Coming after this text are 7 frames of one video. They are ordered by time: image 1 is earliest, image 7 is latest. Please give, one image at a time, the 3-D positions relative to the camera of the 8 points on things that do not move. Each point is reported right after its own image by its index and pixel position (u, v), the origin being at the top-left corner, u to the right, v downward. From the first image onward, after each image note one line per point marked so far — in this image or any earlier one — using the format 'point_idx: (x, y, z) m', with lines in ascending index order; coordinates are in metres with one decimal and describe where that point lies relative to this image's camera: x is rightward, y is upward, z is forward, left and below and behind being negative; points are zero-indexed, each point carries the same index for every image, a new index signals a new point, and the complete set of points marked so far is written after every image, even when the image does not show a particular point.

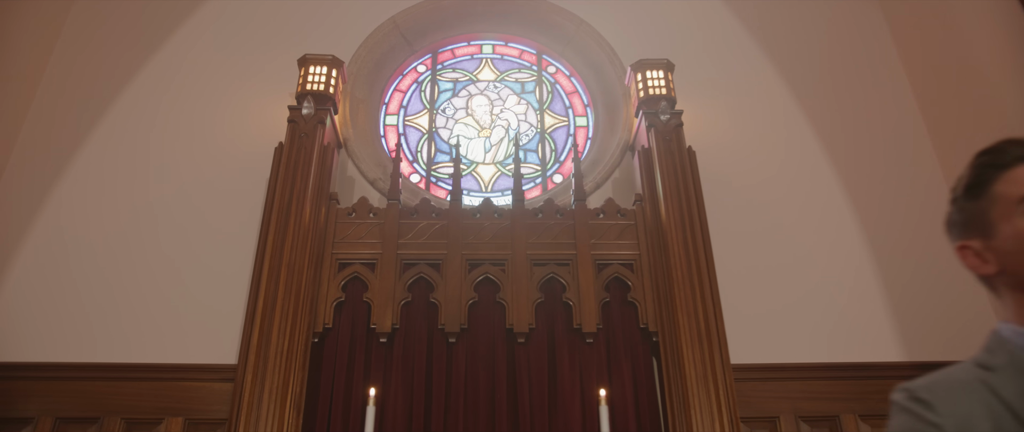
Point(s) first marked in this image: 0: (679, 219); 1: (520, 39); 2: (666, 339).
0: (+0.8, 0.0, +3.4) m
1: (+0.1, +1.1, +4.7) m
2: (+0.7, -0.5, +3.2) m
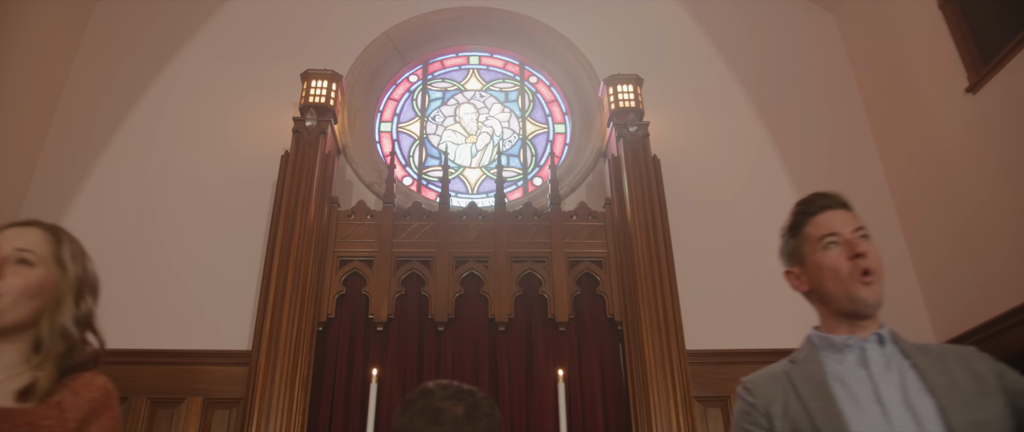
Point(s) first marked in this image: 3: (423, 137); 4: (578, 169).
0: (+0.7, 0.0, +3.9) m
1: (-0.1, +1.1, +5.1) m
2: (+0.6, -0.6, +3.7) m
3: (-0.6, +0.5, +4.8) m
4: (+0.4, +0.3, +4.5) m
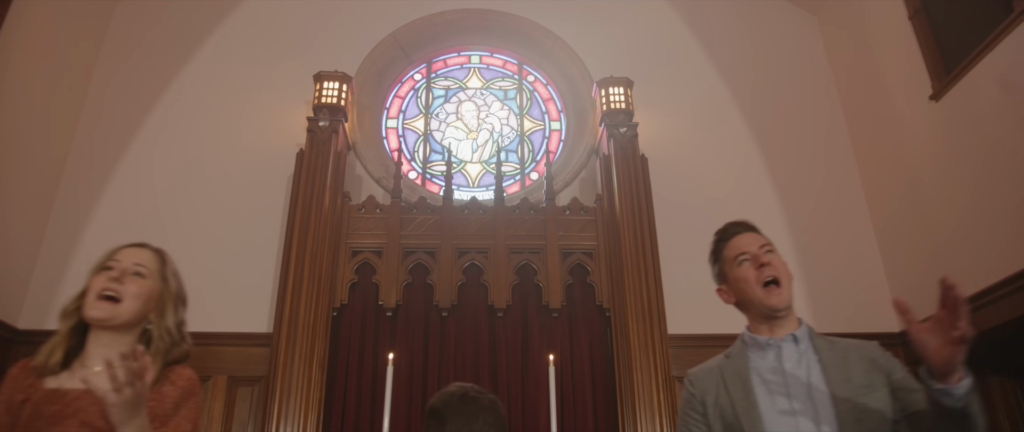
0: (+0.7, 0.0, +4.2) m
1: (-0.1, +1.2, +5.4) m
2: (+0.6, -0.5, +4.0) m
3: (-0.6, +0.6, +5.1) m
4: (+0.4, +0.3, +4.8) m
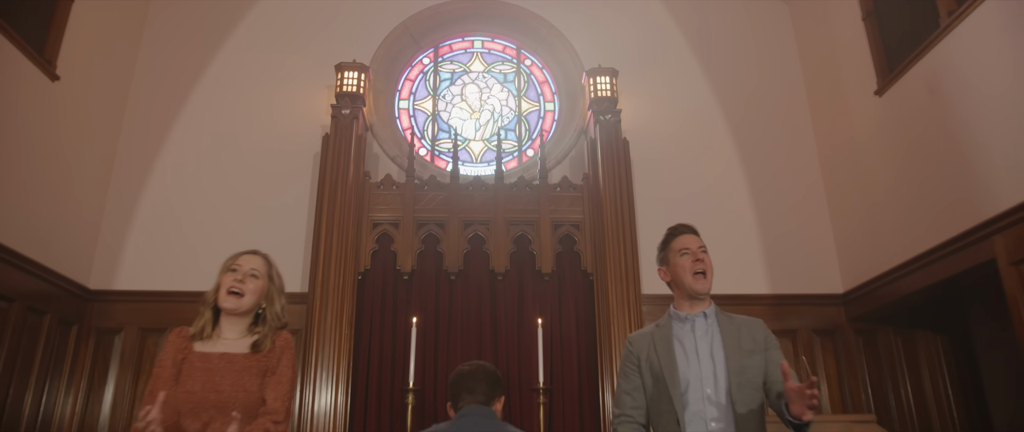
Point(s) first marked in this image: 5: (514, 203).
0: (+0.7, +0.2, +4.9) m
1: (-0.1, +1.5, +6.0) m
2: (+0.6, -0.4, +4.7) m
3: (-0.6, +0.8, +5.7) m
4: (+0.4, +0.5, +5.5) m
5: (0.0, +0.1, +4.9) m
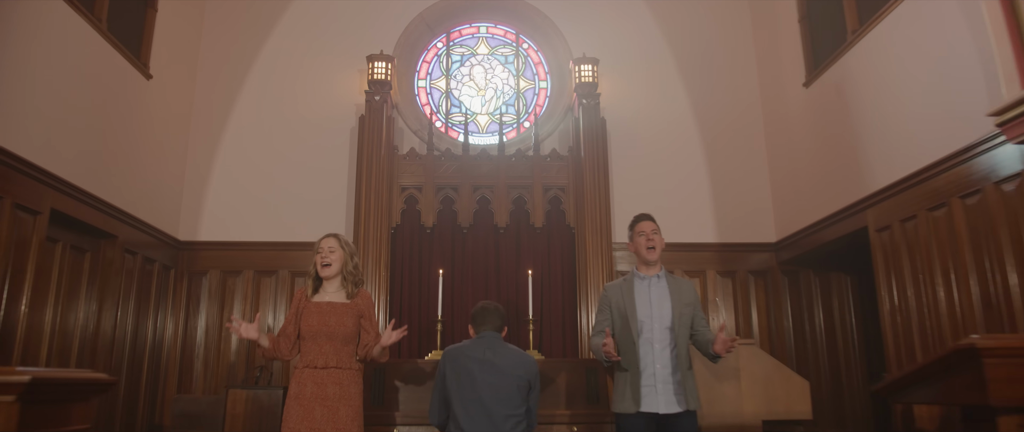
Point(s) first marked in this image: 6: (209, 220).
0: (+0.7, +0.4, +6.1) m
1: (-0.1, +1.8, +7.0) m
2: (+0.5, -0.1, +6.0) m
3: (-0.6, +1.2, +6.8) m
4: (+0.4, +0.9, +6.7) m
5: (0.0, +0.4, +6.2) m
6: (-2.6, 0.0, +6.2) m
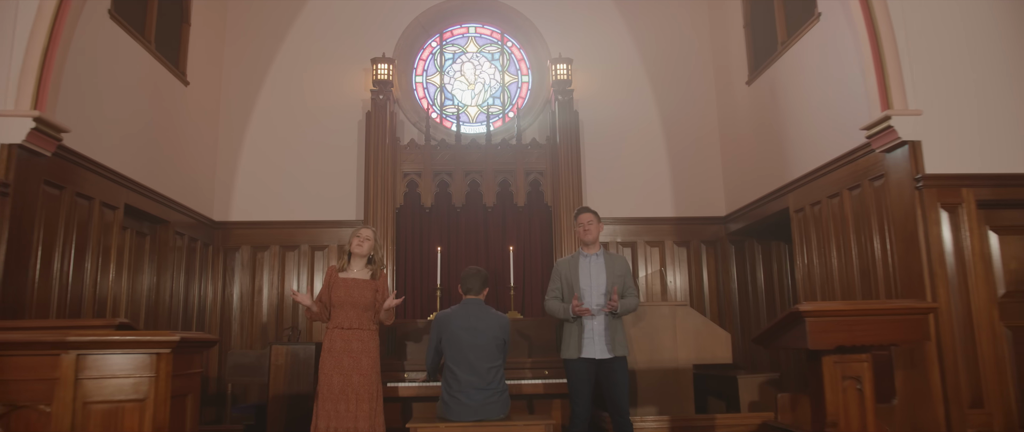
0: (+0.5, +0.6, +7.1) m
1: (-0.2, +2.1, +8.0) m
2: (+0.4, +0.1, +7.1) m
3: (-0.7, +1.4, +7.8) m
4: (+0.2, +1.1, +7.6) m
5: (-0.1, +0.6, +7.2) m
6: (-2.7, +0.1, +7.2) m
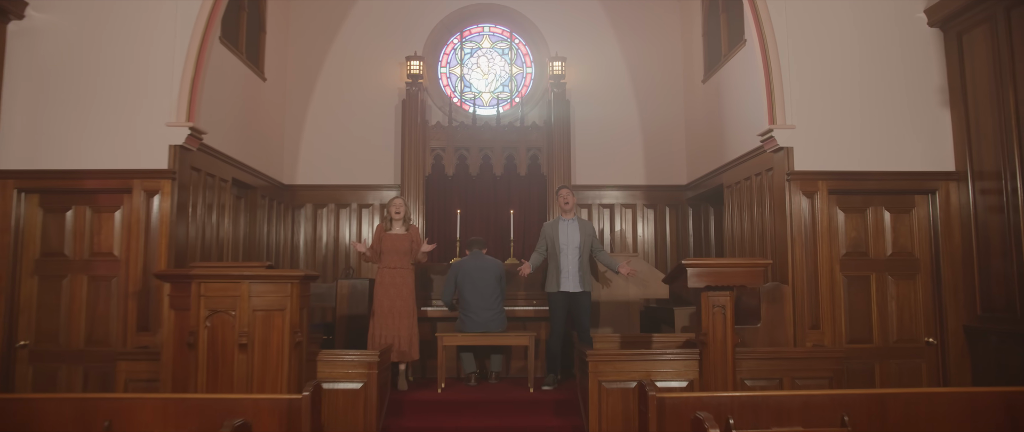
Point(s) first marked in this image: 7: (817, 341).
0: (+0.6, +1.0, +9.0) m
1: (-0.1, +2.5, +9.8) m
2: (+0.5, +0.4, +9.0) m
3: (-0.7, +1.8, +9.7) m
4: (+0.3, +1.5, +9.5) m
5: (-0.1, +1.0, +9.1) m
6: (-2.6, +0.6, +9.2) m
7: (+2.5, -1.0, +5.9) m
